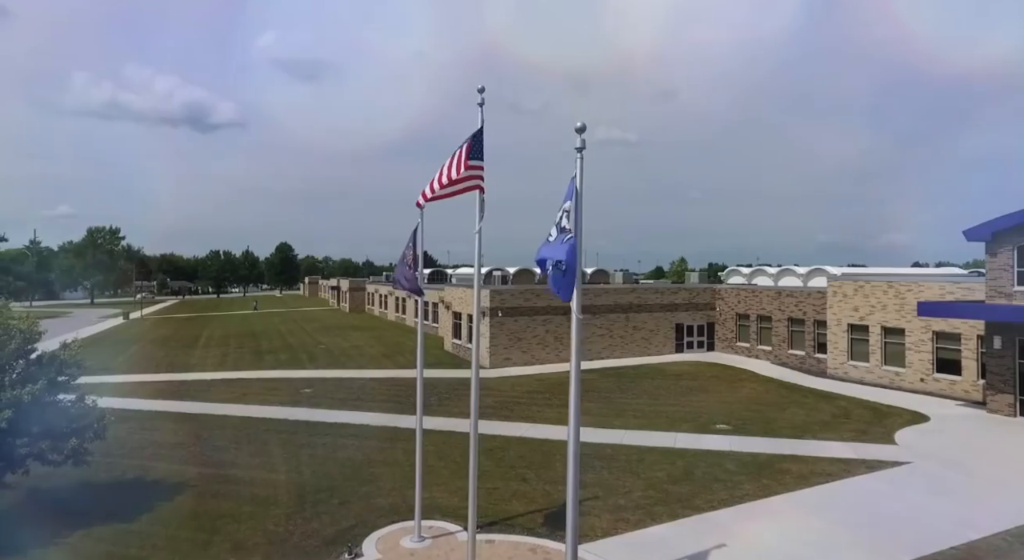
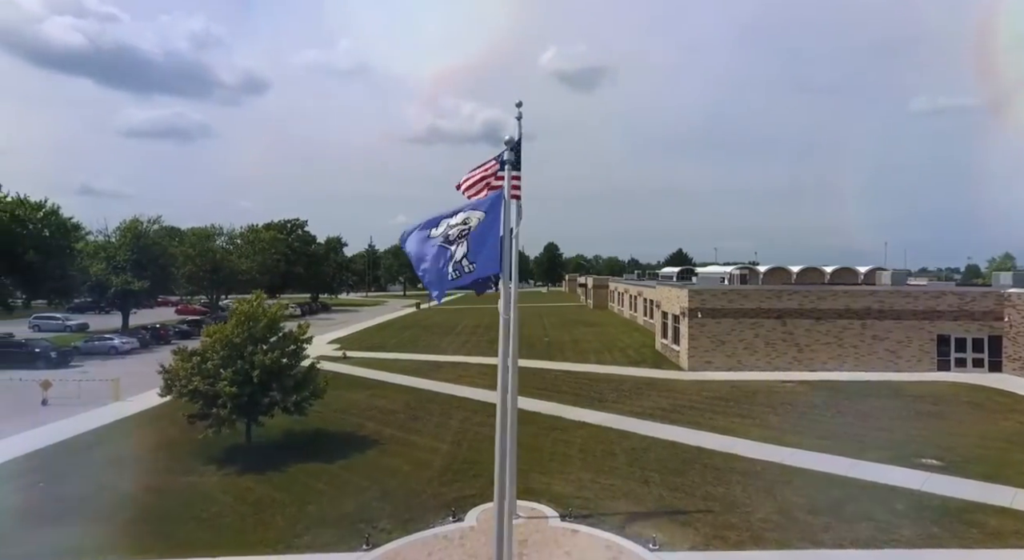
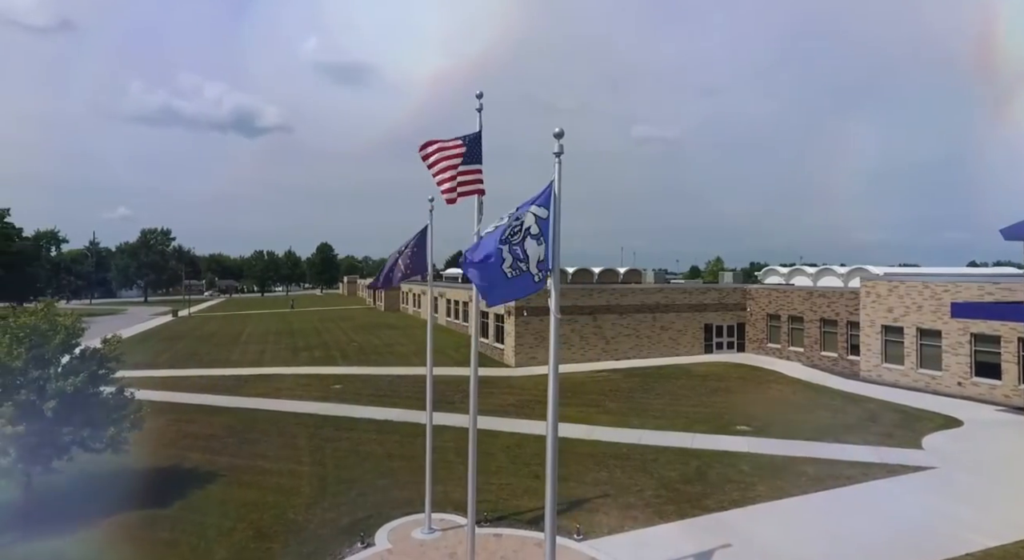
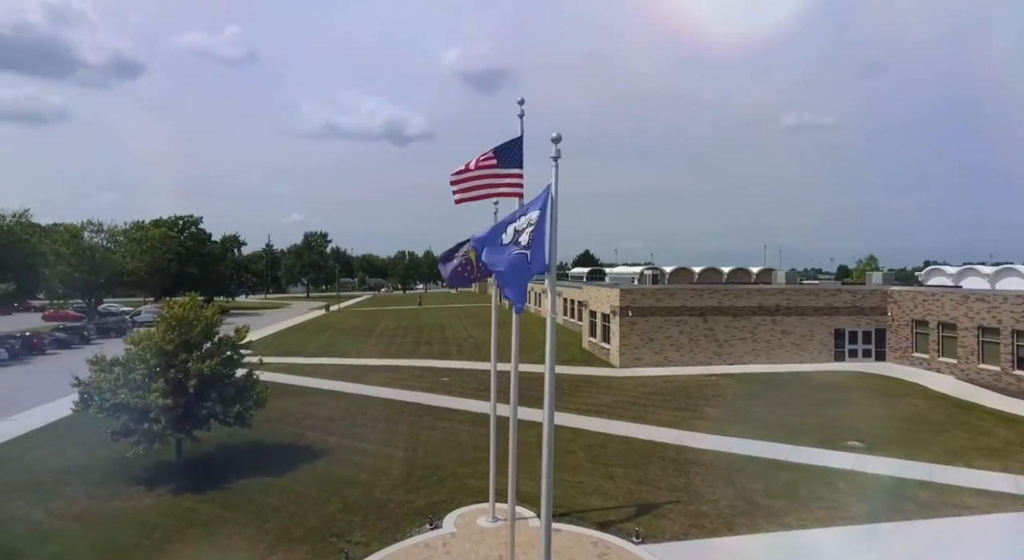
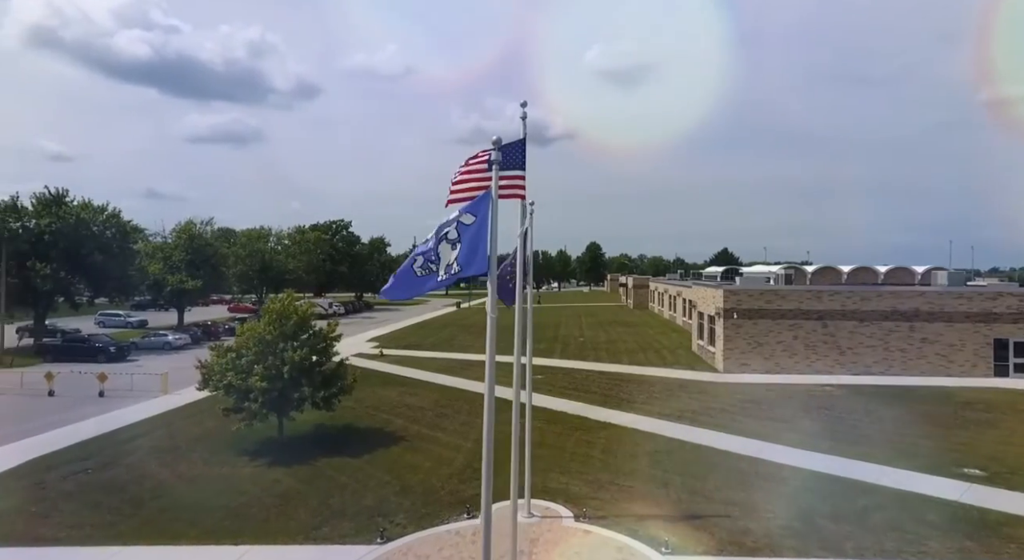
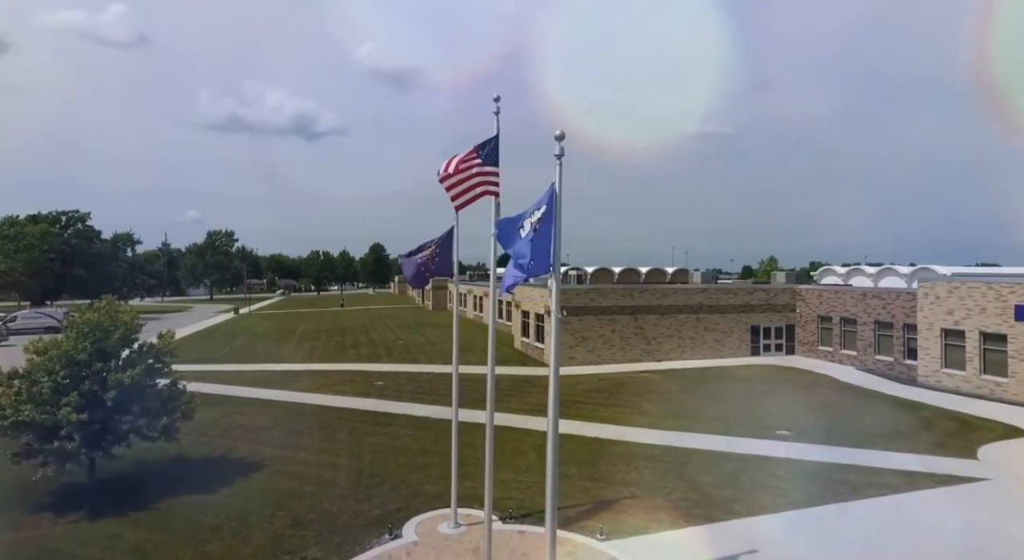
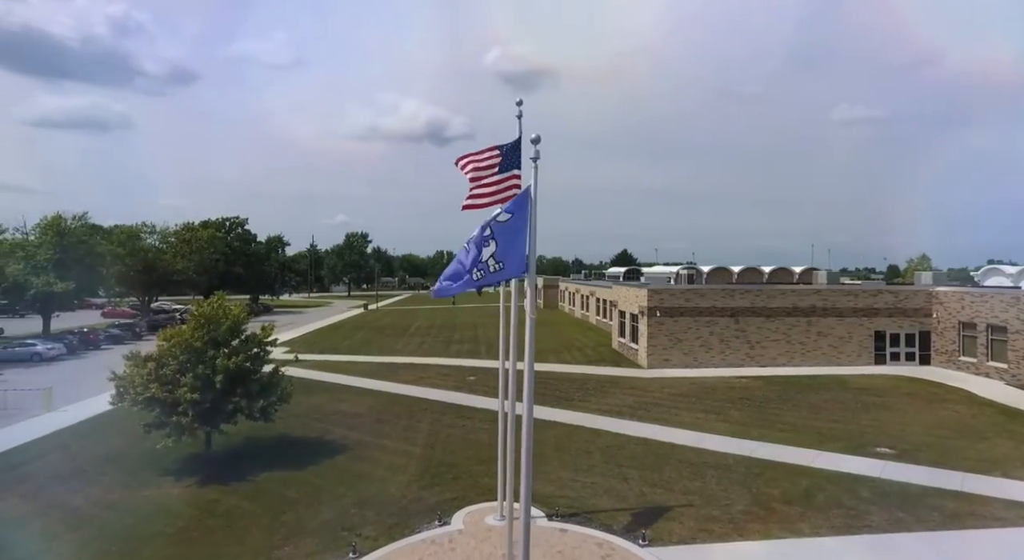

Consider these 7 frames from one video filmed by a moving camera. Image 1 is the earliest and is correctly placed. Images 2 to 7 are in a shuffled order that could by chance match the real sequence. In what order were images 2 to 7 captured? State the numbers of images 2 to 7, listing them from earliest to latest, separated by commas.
3, 6, 4, 7, 2, 5
